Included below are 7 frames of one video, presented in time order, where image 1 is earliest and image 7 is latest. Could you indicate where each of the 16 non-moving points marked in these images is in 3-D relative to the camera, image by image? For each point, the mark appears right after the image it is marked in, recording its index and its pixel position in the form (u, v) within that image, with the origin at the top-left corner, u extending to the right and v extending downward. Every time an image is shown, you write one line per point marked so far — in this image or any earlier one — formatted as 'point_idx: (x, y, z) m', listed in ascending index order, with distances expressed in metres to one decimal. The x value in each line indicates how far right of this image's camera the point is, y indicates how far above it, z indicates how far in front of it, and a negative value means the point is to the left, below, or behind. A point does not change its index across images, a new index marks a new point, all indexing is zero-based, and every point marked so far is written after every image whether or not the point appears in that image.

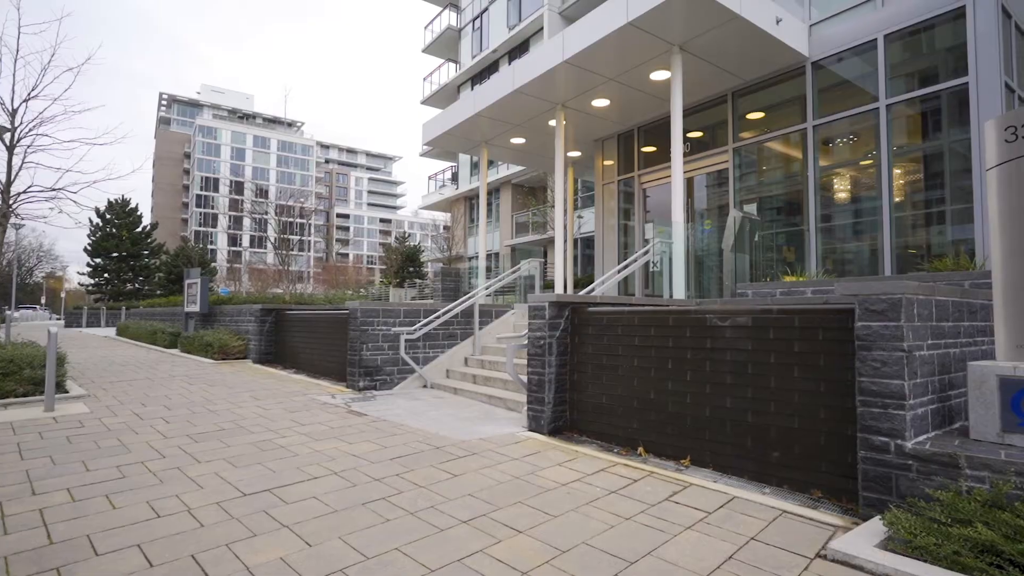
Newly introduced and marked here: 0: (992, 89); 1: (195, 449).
0: (+5.5, +2.3, +6.1) m
1: (-2.7, -1.4, +4.4) m
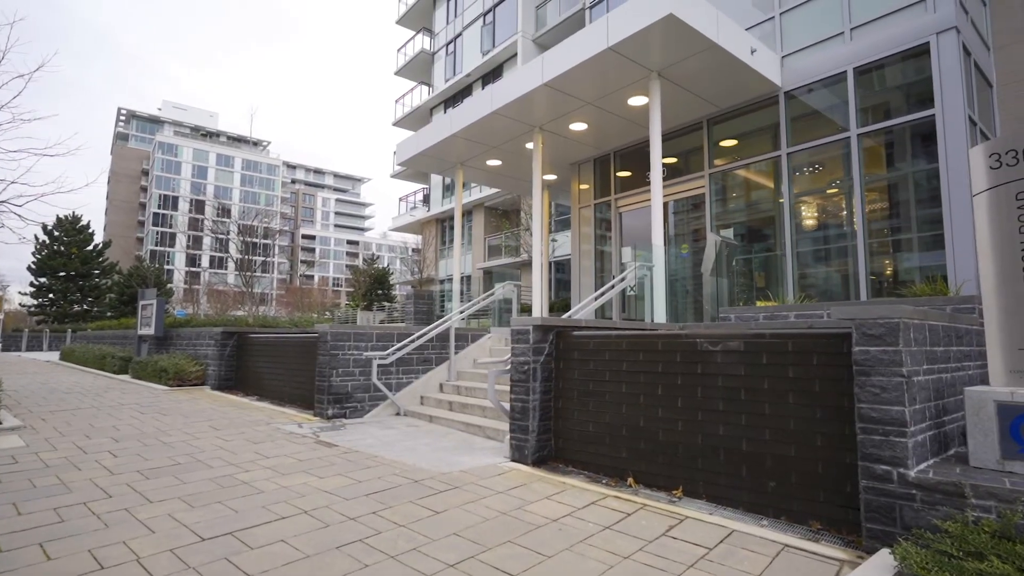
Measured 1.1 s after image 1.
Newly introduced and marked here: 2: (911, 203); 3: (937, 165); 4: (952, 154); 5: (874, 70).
0: (+5.3, +2.0, +6.3) m
1: (-2.8, -1.5, +4.0) m
2: (+5.0, +1.1, +6.7) m
3: (+5.2, +1.5, +6.5) m
4: (+5.3, +1.6, +6.3) m
5: (+4.8, +2.9, +7.1) m
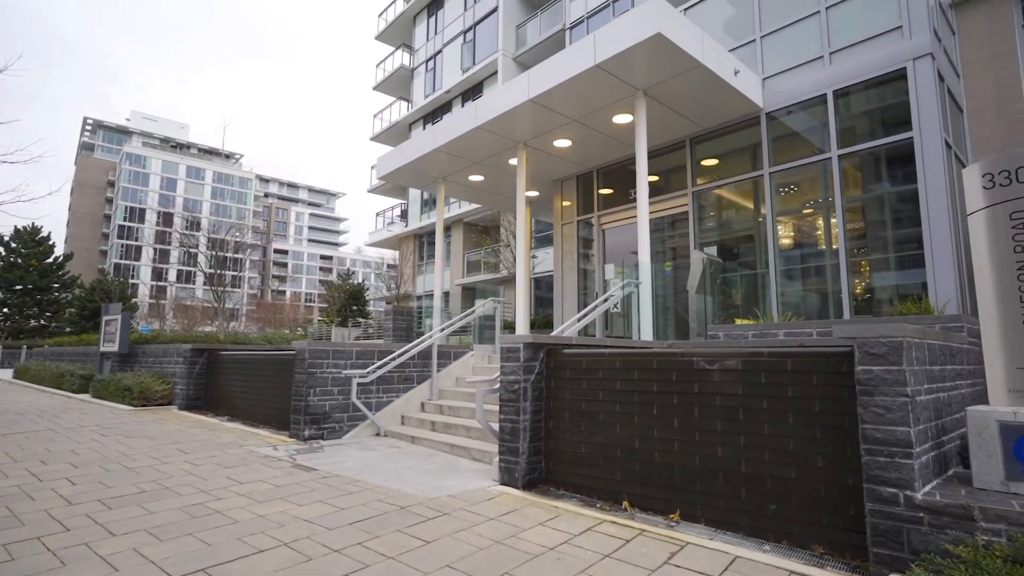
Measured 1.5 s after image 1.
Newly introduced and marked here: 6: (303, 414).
0: (+5.2, +1.8, +6.5) m
1: (-2.8, -1.6, +3.7) m
2: (+4.8, +0.8, +6.8) m
3: (+5.0, +1.3, +6.6) m
4: (+5.1, +1.4, +6.5) m
5: (+4.6, +2.7, +7.3) m
6: (-2.7, -1.6, +6.8) m
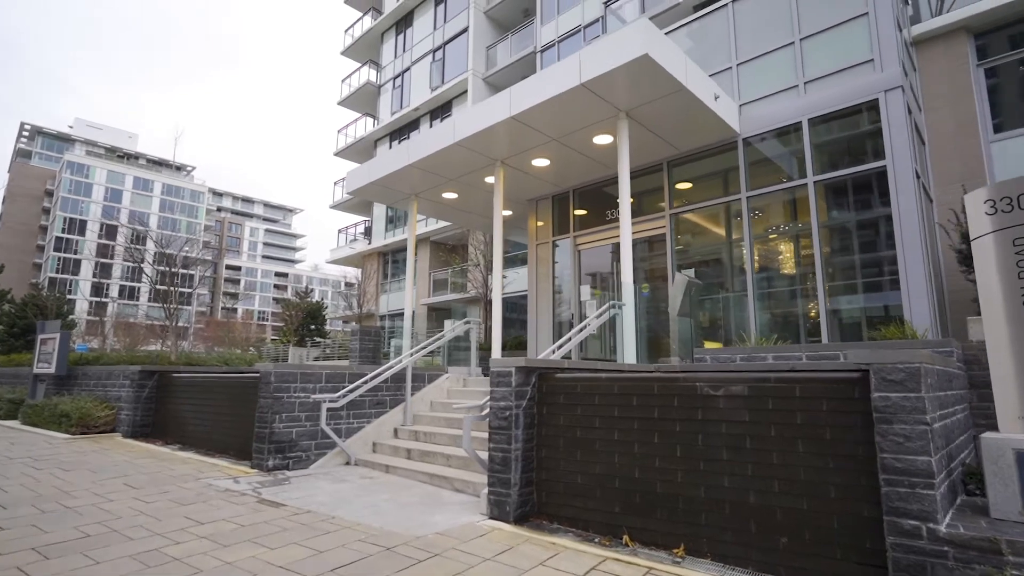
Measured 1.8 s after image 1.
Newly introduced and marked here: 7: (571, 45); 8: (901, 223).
0: (+5.0, +1.4, +6.7) m
1: (-2.8, -1.7, +3.2) m
2: (+4.6, +0.5, +7.0) m
3: (+4.8, +1.0, +6.8) m
4: (+4.9, +1.1, +6.7) m
5: (+4.4, +2.3, +7.5) m
6: (-2.9, -1.8, +6.3) m
7: (+1.9, +7.7, +16.8) m
8: (+4.9, +0.8, +6.6) m
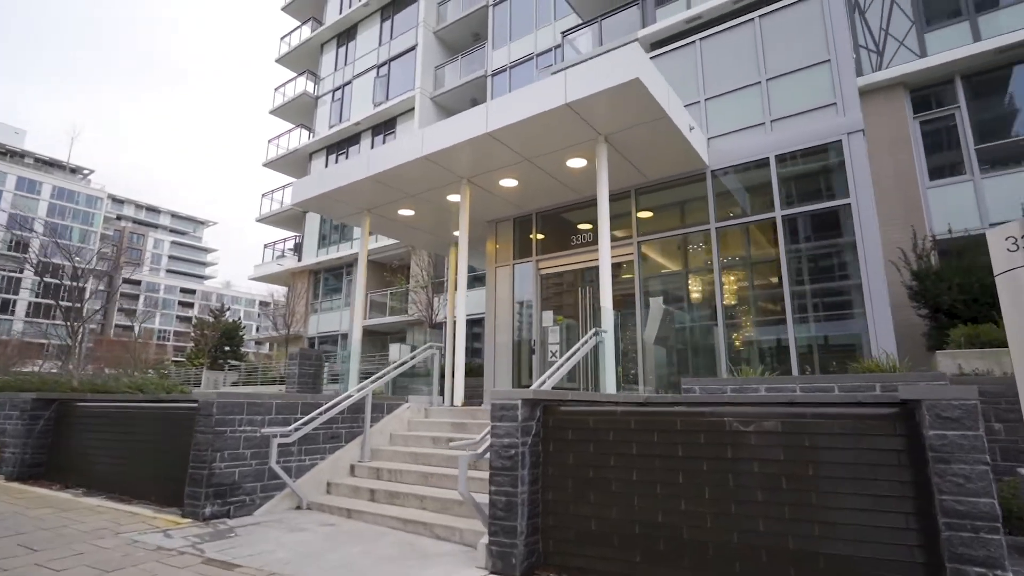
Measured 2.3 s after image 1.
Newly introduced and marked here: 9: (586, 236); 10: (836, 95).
0: (+4.7, +1.0, +7.0) m
1: (-2.6, -1.7, +2.3) m
2: (+4.3, +0.1, +7.2) m
3: (+4.6, +0.5, +7.1) m
4: (+4.7, +0.6, +7.0) m
5: (+4.0, +1.9, +7.7) m
6: (-3.1, -2.0, +5.3) m
7: (+0.3, +6.9, +16.9) m
8: (+4.6, +0.4, +6.9) m
9: (+1.4, +1.0, +9.8) m
10: (+4.6, +2.7, +7.5) m
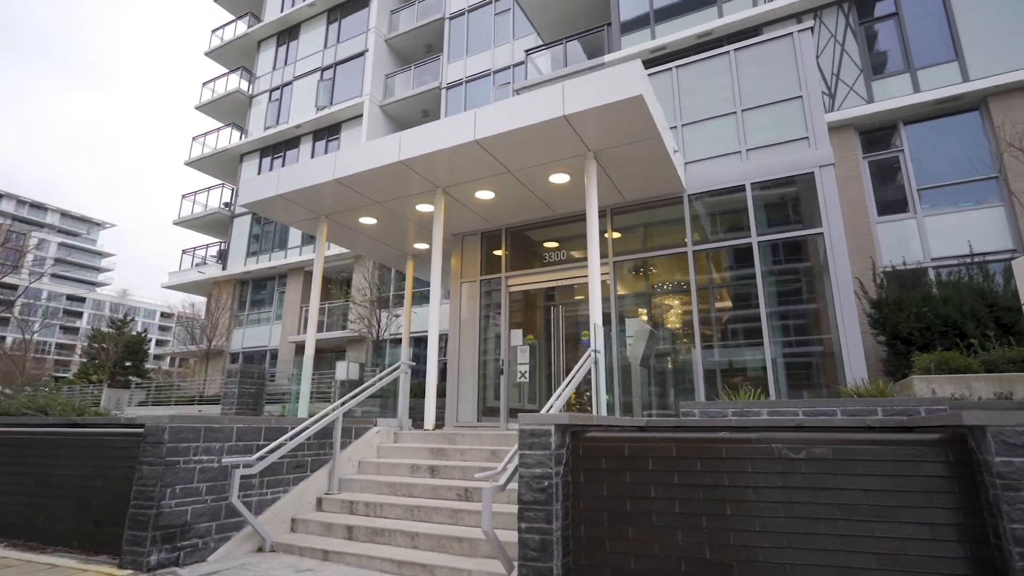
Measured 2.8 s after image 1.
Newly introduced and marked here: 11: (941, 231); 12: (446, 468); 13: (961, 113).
0: (+4.5, +0.6, +7.3) m
1: (-2.1, -1.7, +1.6) m
2: (+4.1, -0.3, +7.5) m
3: (+4.4, +0.2, +7.4) m
4: (+4.5, +0.3, +7.3) m
5: (+3.8, +1.5, +8.0) m
6: (-3.0, -2.0, +4.4) m
7: (-1.0, +6.3, +16.7) m
8: (+4.4, 0.0, +7.2) m
9: (+0.8, +0.6, +9.7) m
10: (+4.4, +2.3, +7.9) m
11: (+7.5, +1.0, +9.2) m
12: (-0.7, -2.0, +5.9) m
13: (+8.3, +3.2, +9.7) m
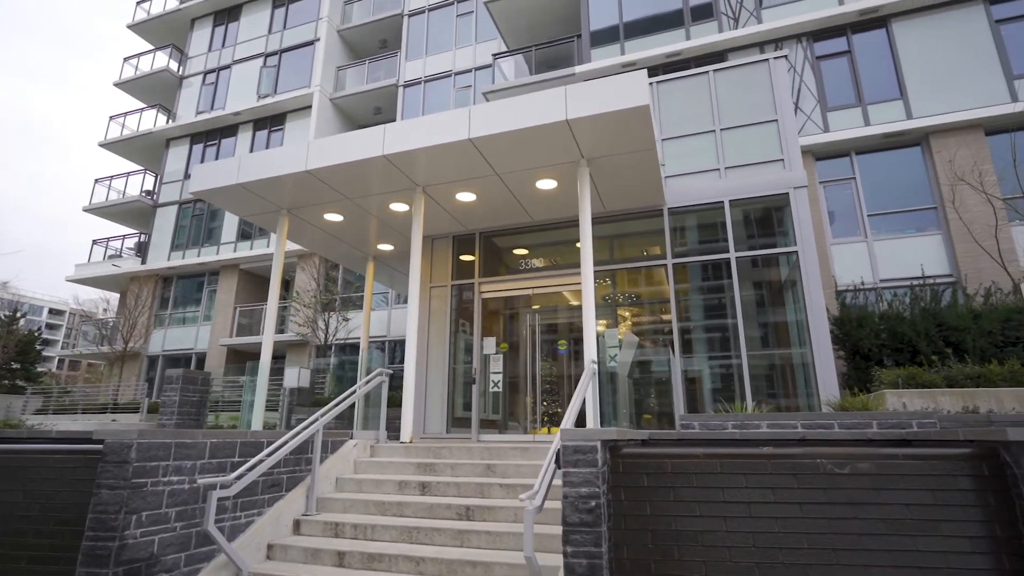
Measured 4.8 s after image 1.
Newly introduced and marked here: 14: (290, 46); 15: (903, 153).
0: (+4.4, +0.4, +7.7) m
1: (-1.5, -1.6, +1.0) m
2: (+3.8, -0.5, +7.7) m
3: (+4.1, -0.1, +7.7) m
4: (+4.3, 0.0, +7.6) m
5: (+3.5, +1.3, +8.3) m
6: (-2.8, -2.0, +3.8) m
7: (-2.2, +6.2, +16.3) m
8: (+4.2, -0.2, +7.6) m
9: (+0.3, +0.5, +9.5) m
10: (+4.2, +2.1, +8.2) m
11: (+7.1, +0.6, +10.0) m
12: (-0.8, -2.0, +5.5) m
13: (+7.8, +2.8, +10.6) m
14: (-8.0, +8.7, +19.1) m
15: (+7.7, +2.7, +10.6) m
